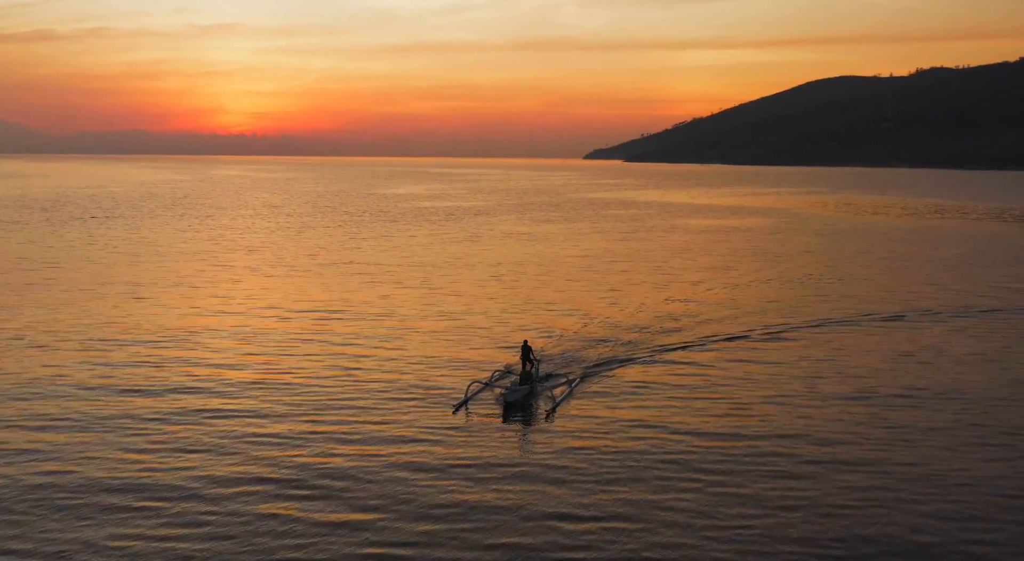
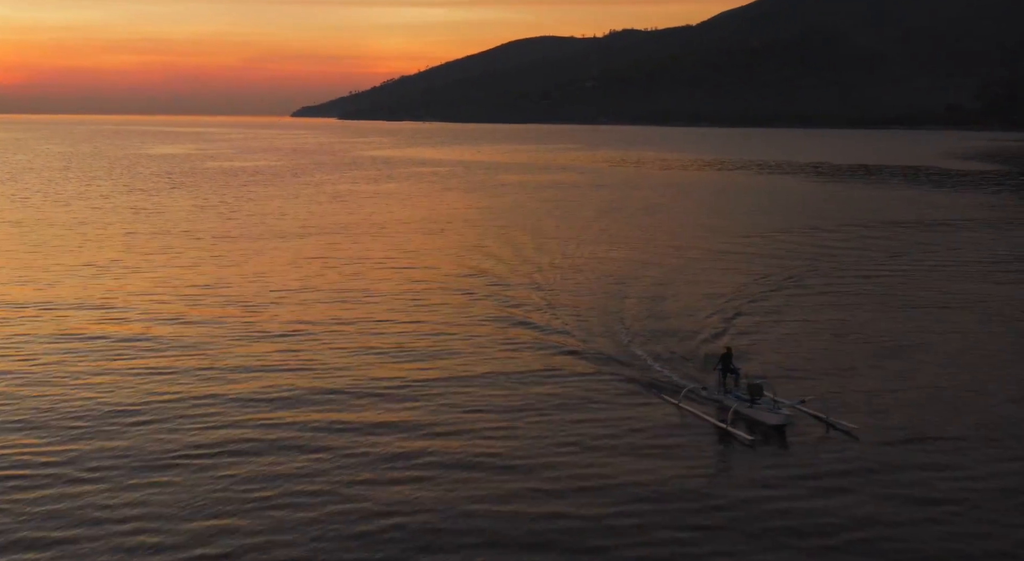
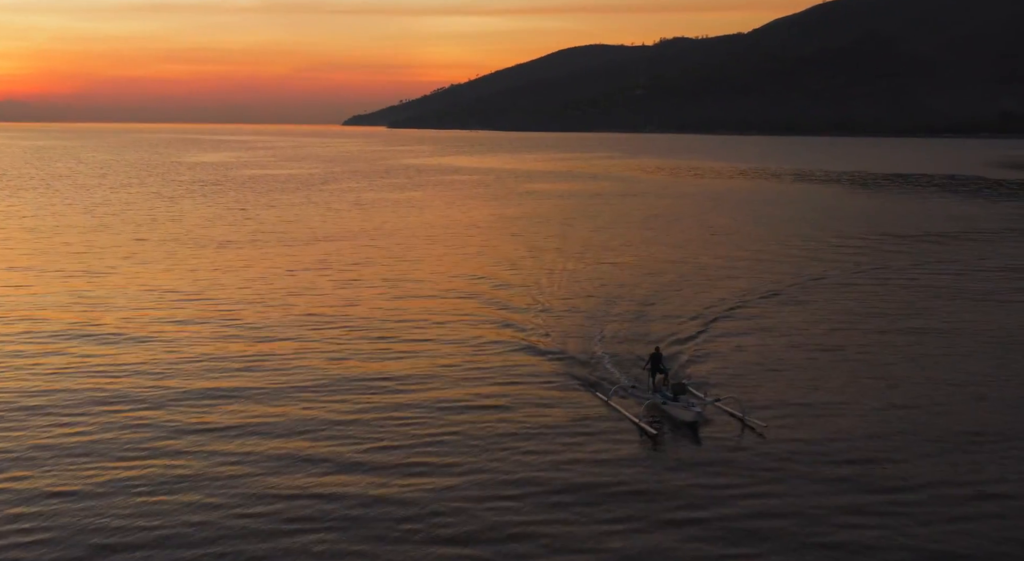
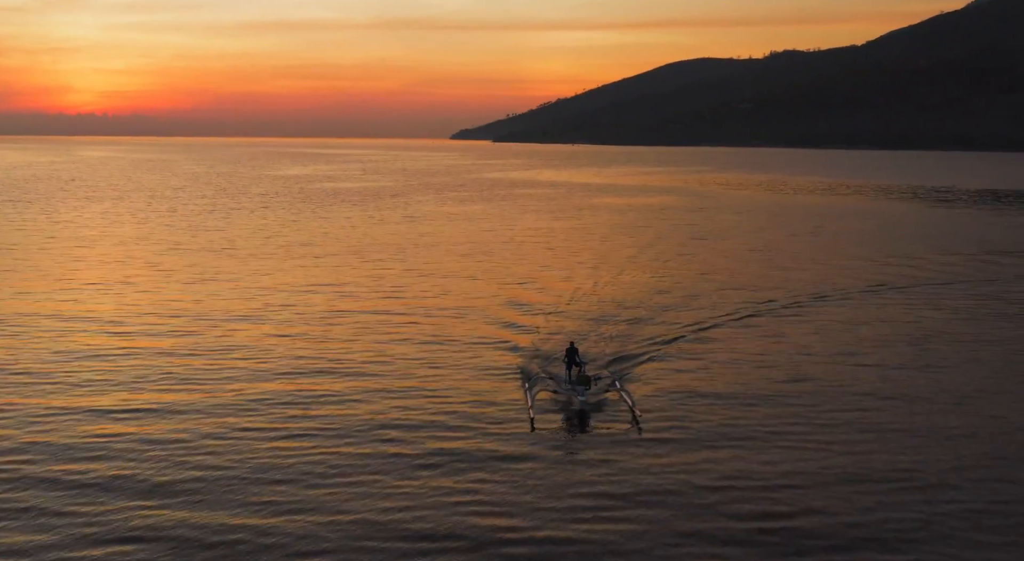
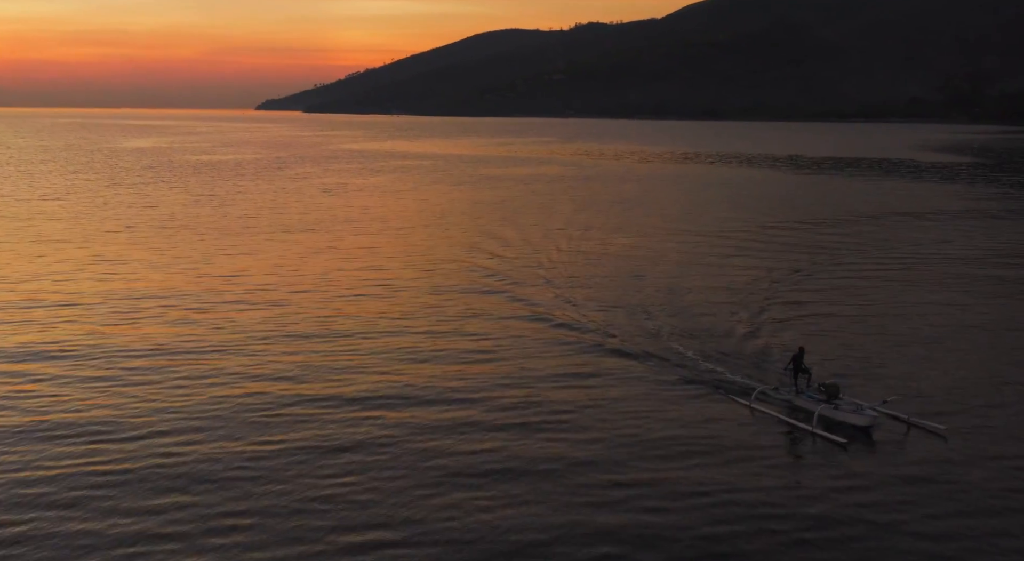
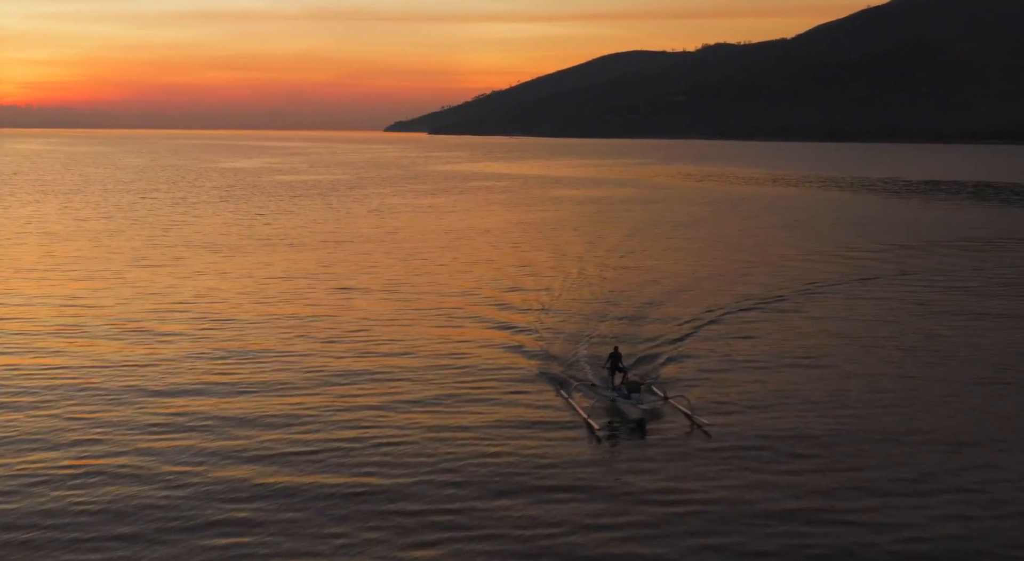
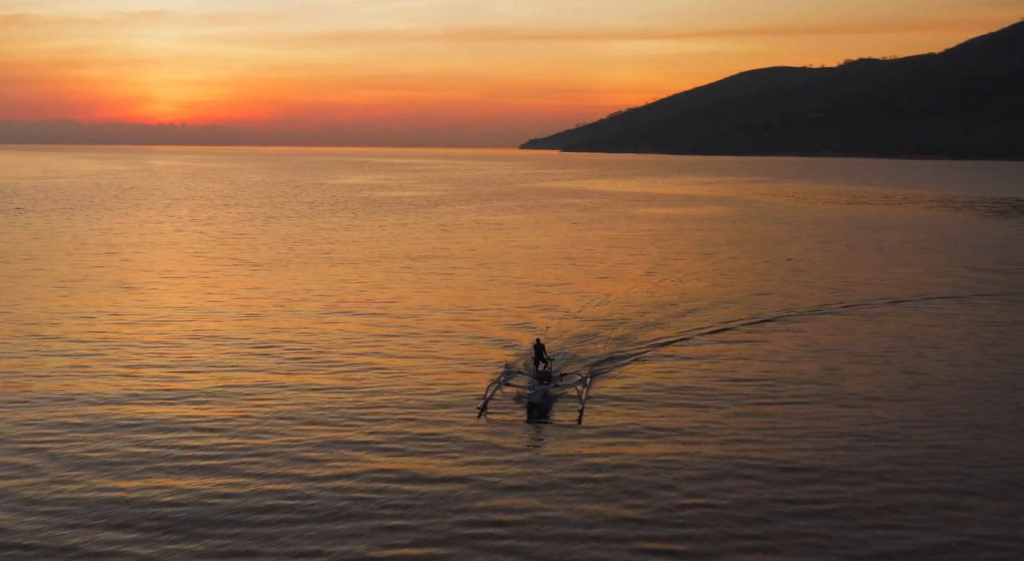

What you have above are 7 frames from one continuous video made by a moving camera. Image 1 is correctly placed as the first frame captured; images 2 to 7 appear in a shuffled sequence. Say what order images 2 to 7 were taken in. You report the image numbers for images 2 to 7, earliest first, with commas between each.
7, 4, 6, 3, 2, 5
